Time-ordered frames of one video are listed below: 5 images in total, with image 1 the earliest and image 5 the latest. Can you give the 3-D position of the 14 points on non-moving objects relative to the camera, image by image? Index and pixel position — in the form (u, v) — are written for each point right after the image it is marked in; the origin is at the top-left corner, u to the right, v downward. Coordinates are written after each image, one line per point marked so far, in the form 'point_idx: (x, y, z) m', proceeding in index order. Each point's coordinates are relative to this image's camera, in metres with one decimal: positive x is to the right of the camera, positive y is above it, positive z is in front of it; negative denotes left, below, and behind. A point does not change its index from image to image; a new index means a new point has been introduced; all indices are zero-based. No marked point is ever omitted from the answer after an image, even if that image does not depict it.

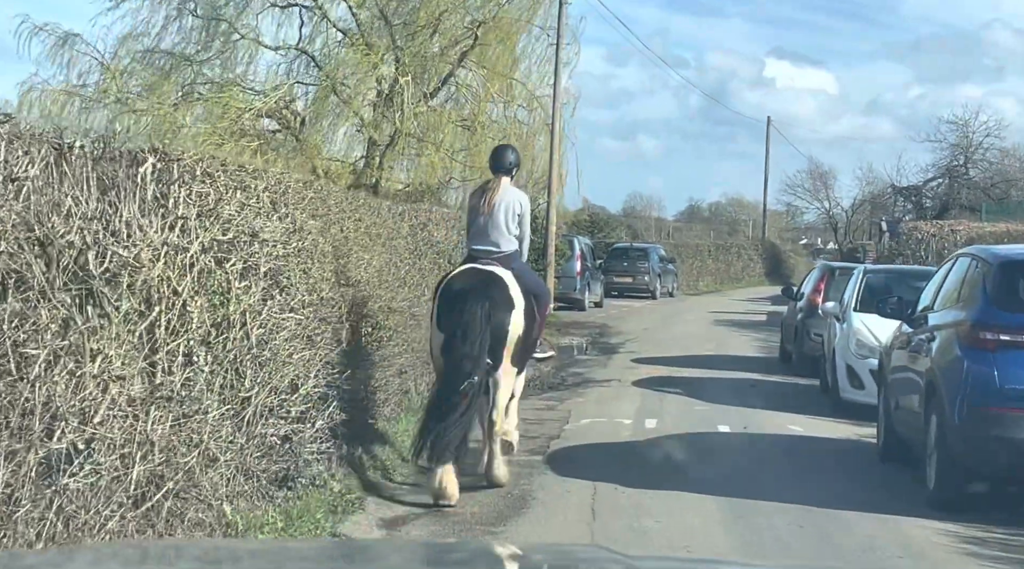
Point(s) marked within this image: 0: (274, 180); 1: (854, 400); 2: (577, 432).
0: (-1.5, +0.7, +7.2) m
1: (+3.3, -1.1, +11.2) m
2: (+0.6, -1.3, +10.2) m
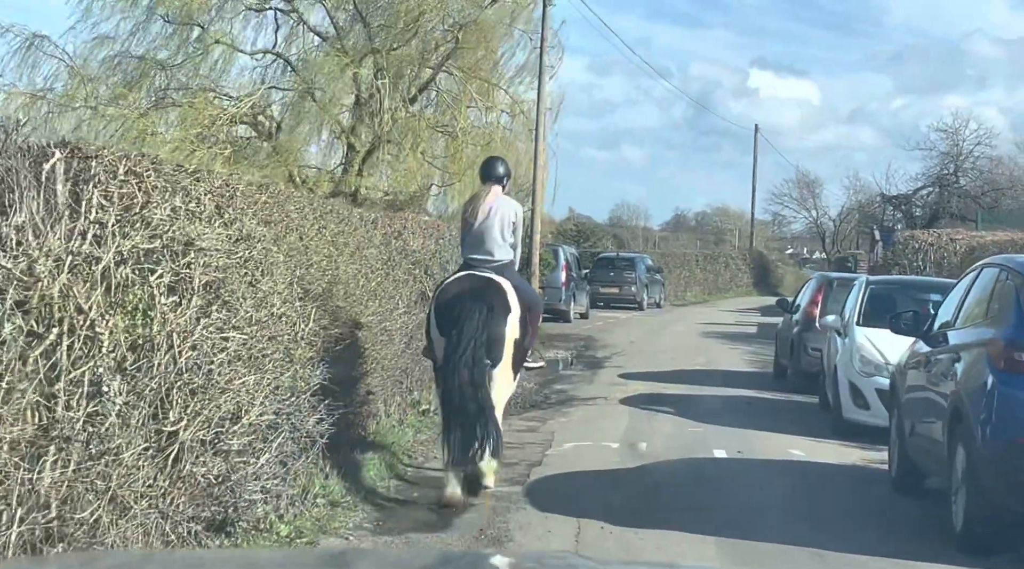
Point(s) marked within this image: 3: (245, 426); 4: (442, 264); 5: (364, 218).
0: (-1.6, +0.6, +6.4) m
1: (+3.1, -1.2, +10.4) m
2: (+0.4, -1.4, +9.4) m
3: (-1.4, -0.7, +6.0) m
4: (-0.9, +0.2, +14.5) m
5: (-1.4, +0.6, +11.0) m
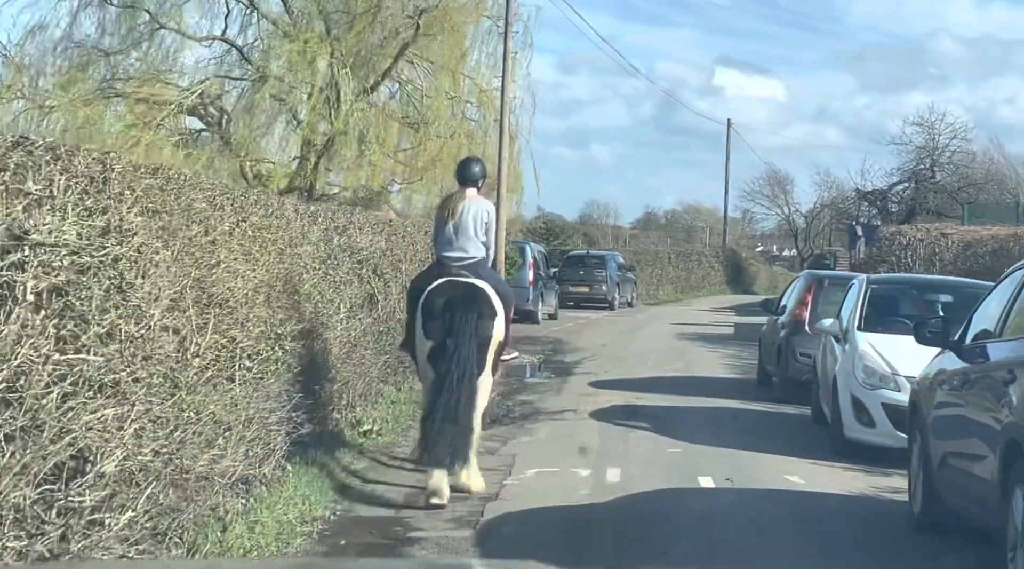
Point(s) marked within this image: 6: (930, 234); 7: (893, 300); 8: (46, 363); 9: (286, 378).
0: (-1.9, +0.5, +5.0) m
1: (+2.8, -1.2, +9.1) m
2: (+0.1, -1.4, +8.1) m
3: (-1.7, -0.8, +4.6) m
4: (-1.3, +0.2, +13.1) m
5: (-1.8, +0.6, +9.6) m
6: (+7.1, +0.9, +19.5) m
7: (+3.4, -0.1, +10.2) m
8: (-1.7, -0.3, +4.2) m
9: (-1.6, -0.7, +8.0) m
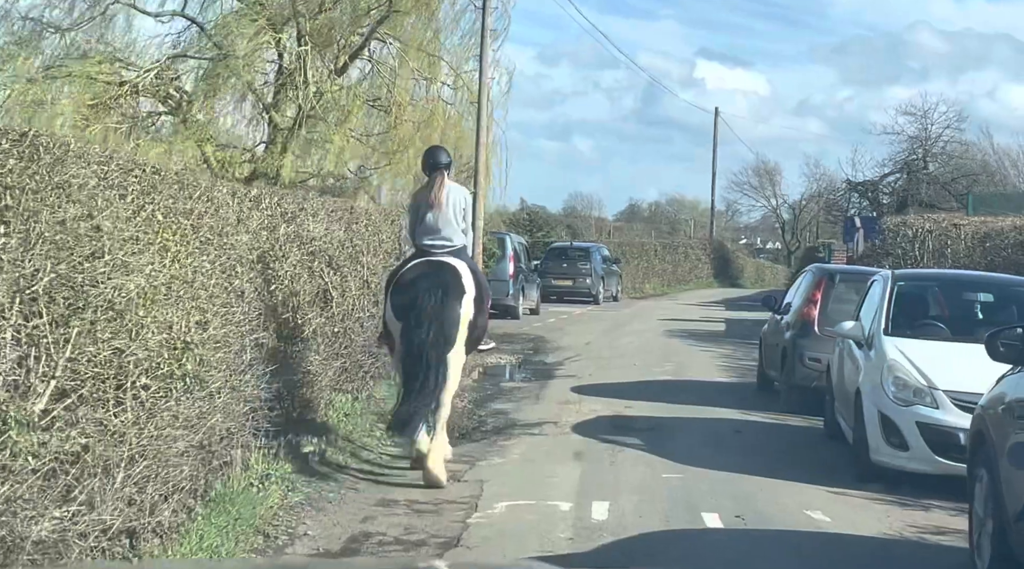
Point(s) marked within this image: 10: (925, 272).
0: (-2.1, +0.5, +3.5) m
1: (+2.5, -1.2, +7.7) m
2: (-0.1, -1.4, +6.7) m
3: (-1.8, -0.8, +3.1) m
4: (-1.6, +0.3, +11.7) m
5: (-2.0, +0.7, +8.2) m
6: (+6.7, +0.9, +18.1) m
7: (+3.2, -0.1, +8.8) m
8: (-1.8, -0.3, +2.8) m
9: (-1.8, -0.6, +6.6) m
10: (+3.3, +0.1, +9.3) m
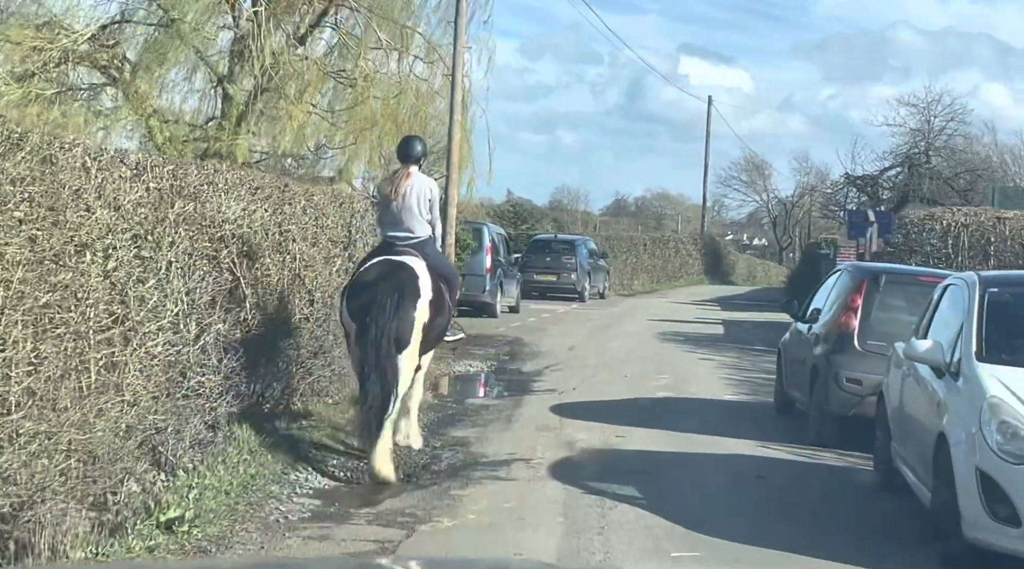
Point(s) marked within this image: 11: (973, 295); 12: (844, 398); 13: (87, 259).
0: (-2.2, +0.5, +1.2) m
1: (+2.3, -1.3, +5.5) m
2: (-0.4, -1.4, +4.4) m
3: (-2.0, -0.8, +0.8) m
4: (-1.9, +0.3, +9.3) m
5: (-2.2, +0.7, +5.9) m
6: (+6.4, +0.9, +15.9) m
7: (+2.9, -0.2, +6.6) m
8: (-2.0, -0.3, +0.4) m
9: (-2.0, -0.6, +4.3) m
10: (+3.1, +0.1, +7.0) m
11: (+2.7, 0.0, +6.7) m
12: (+2.5, -0.9, +8.7) m
13: (-2.1, +0.1, +5.6) m
